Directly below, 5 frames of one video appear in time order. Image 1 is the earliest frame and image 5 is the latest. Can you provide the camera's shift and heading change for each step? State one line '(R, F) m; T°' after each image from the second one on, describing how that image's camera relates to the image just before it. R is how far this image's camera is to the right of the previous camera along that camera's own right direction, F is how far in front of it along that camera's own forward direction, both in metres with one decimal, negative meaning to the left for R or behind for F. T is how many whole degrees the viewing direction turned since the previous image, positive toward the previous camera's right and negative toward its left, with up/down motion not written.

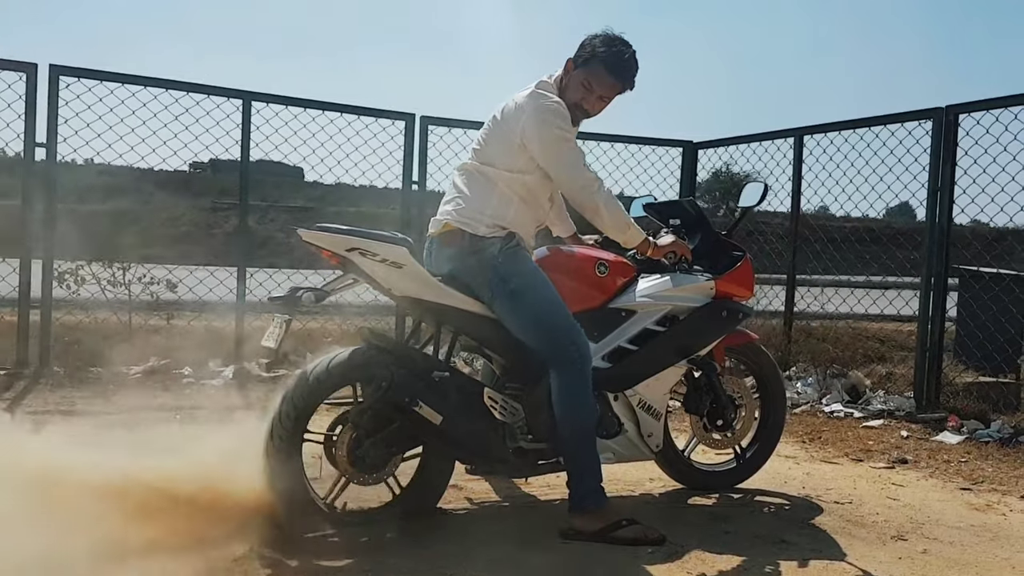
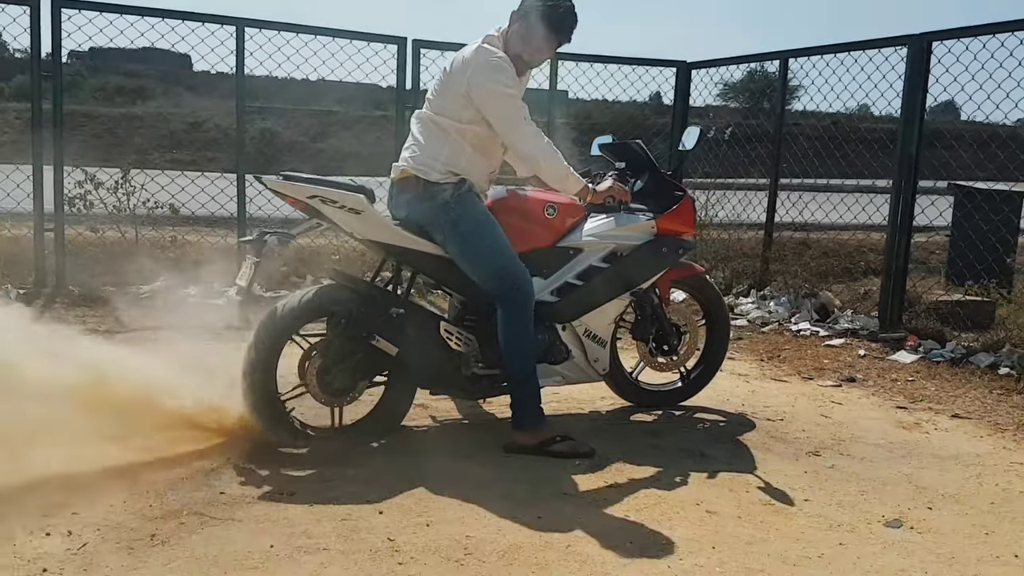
(+0.3, -0.3) m; -2°
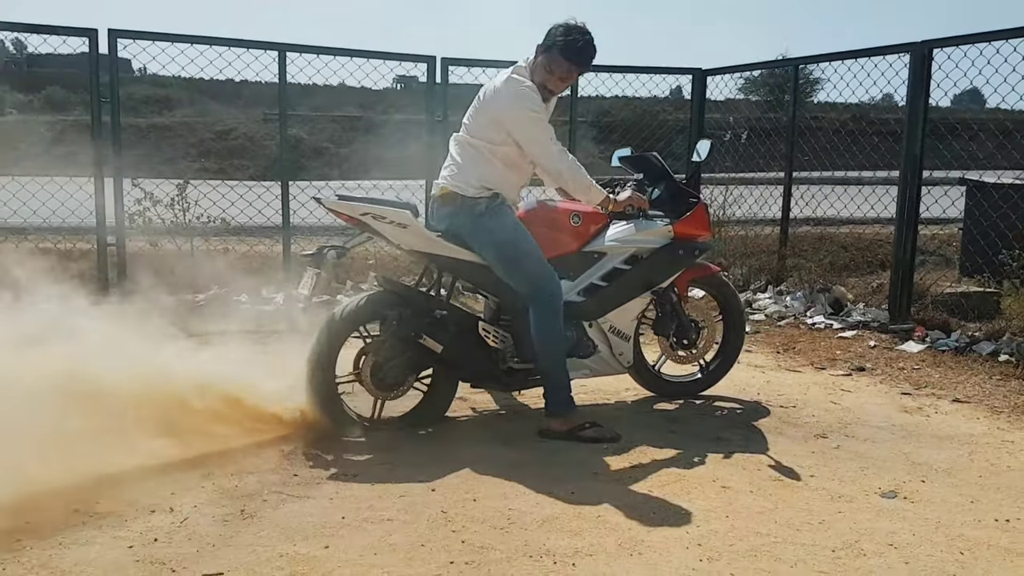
(0.0, -0.4) m; -2°
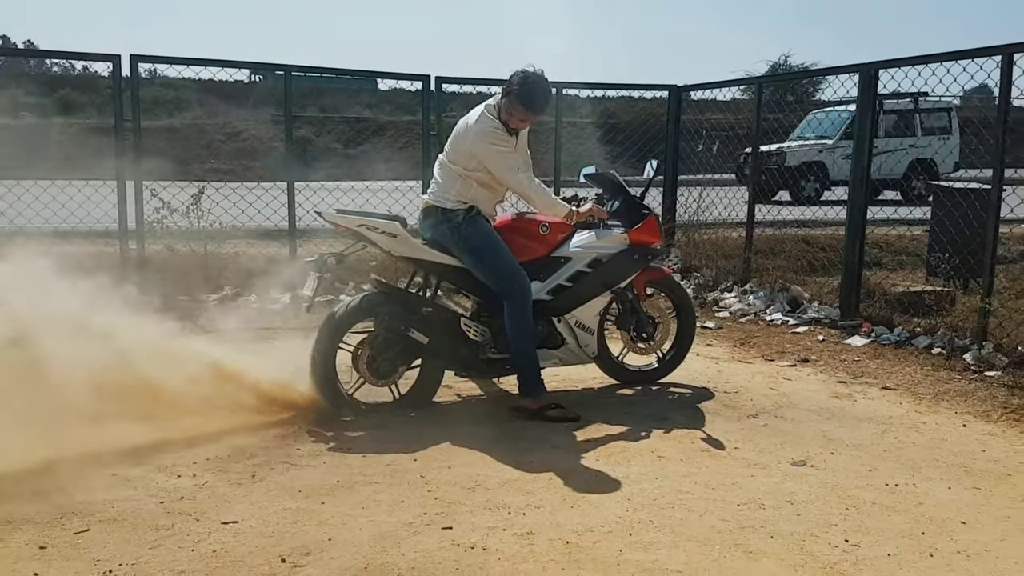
(+0.2, -0.6) m; 0°
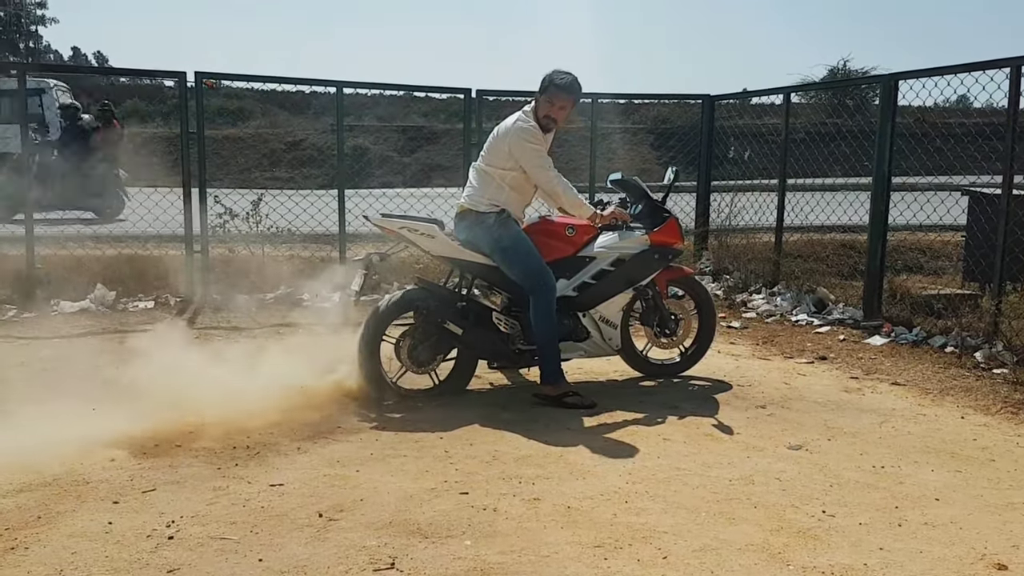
(+0.2, -0.4) m; -4°
